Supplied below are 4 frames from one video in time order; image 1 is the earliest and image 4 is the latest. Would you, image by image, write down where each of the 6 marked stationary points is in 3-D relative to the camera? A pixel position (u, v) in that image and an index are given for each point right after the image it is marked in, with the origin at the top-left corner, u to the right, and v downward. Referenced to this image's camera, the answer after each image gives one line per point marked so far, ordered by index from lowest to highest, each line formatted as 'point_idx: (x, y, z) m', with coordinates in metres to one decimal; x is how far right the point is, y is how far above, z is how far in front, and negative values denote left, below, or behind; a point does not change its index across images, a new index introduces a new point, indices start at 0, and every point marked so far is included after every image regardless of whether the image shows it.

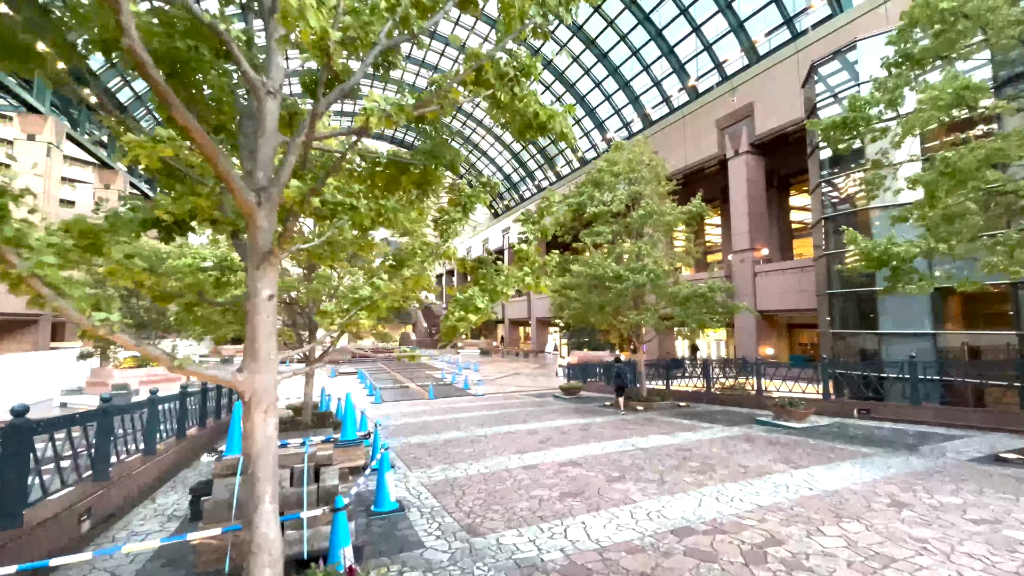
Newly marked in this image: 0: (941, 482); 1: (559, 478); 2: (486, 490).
0: (+5.7, -2.6, +6.1) m
1: (+0.7, -3.0, +7.2) m
2: (-0.4, -3.0, +6.7) m
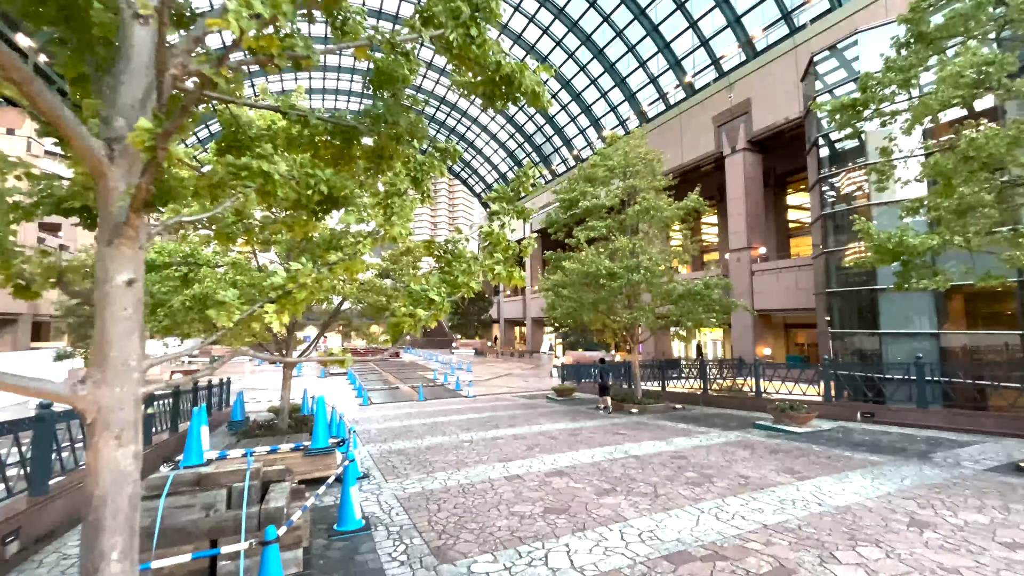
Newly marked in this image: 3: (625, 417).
0: (+5.5, -2.5, +5.6) m
1: (+0.4, -2.9, +6.6) m
2: (-0.7, -2.9, +6.1) m
3: (+3.3, -3.8, +13.6) m
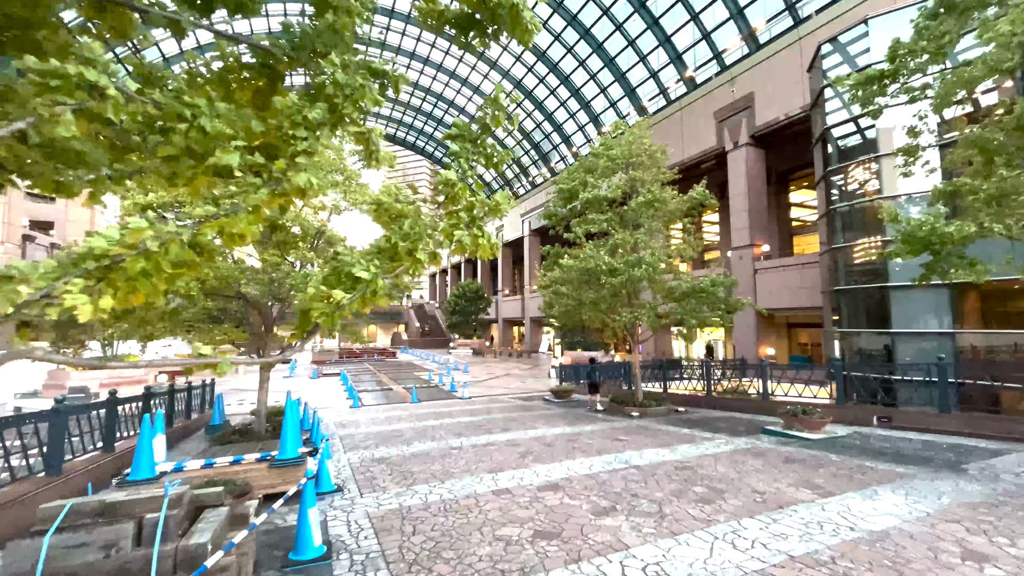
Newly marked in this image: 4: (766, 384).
0: (+5.3, -2.4, +4.8) m
1: (+0.3, -2.8, +5.8) m
2: (-0.8, -2.8, +5.4) m
3: (+3.2, -3.7, +12.9) m
4: (+7.9, -3.0, +14.2) m
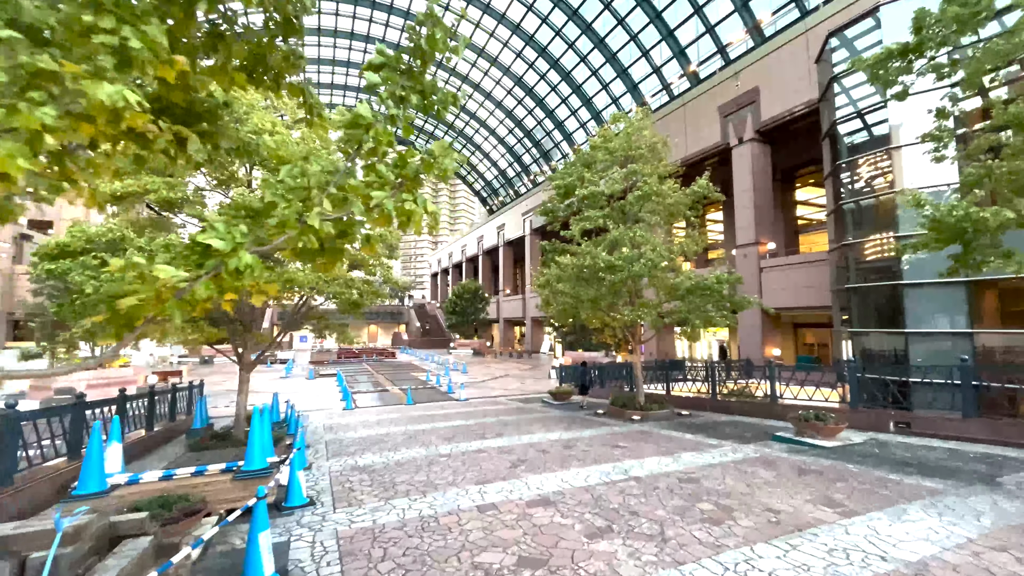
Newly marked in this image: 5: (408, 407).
0: (+5.1, -2.4, +4.2) m
1: (+0.1, -2.7, +5.2) m
2: (-1.0, -2.7, +4.8) m
3: (+3.0, -3.7, +12.3) m
4: (+7.7, -2.9, +13.5) m
5: (-4.1, -4.7, +18.2) m
